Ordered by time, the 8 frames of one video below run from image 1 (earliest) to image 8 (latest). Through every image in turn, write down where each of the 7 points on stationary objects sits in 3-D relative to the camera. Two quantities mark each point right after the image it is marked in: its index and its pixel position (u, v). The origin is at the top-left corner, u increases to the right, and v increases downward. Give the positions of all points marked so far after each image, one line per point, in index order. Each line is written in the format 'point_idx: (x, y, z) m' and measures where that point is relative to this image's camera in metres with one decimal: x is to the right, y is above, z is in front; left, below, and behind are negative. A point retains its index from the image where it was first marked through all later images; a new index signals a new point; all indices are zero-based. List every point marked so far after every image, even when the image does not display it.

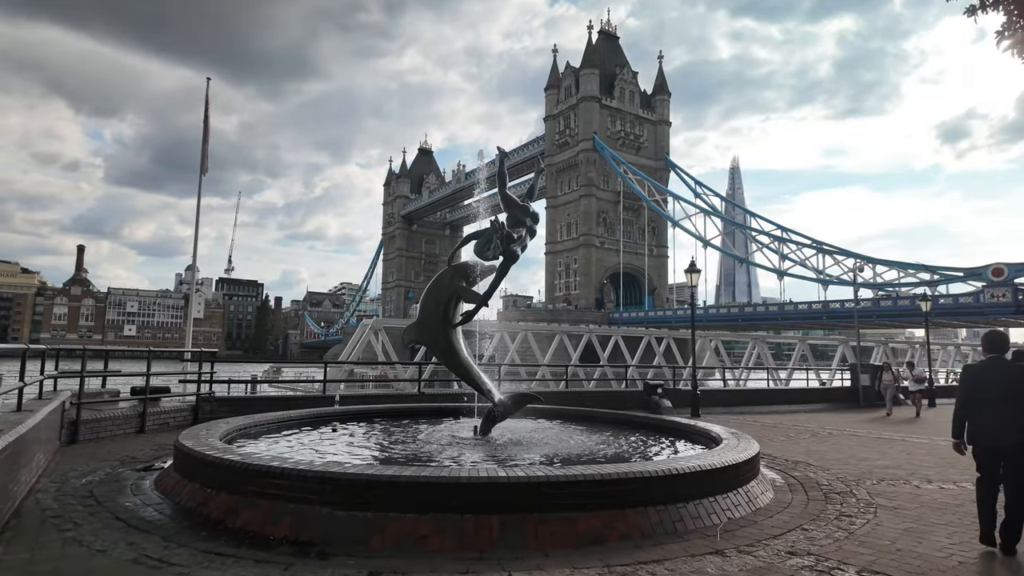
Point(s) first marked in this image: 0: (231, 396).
0: (-5.6, -2.2, +12.2) m
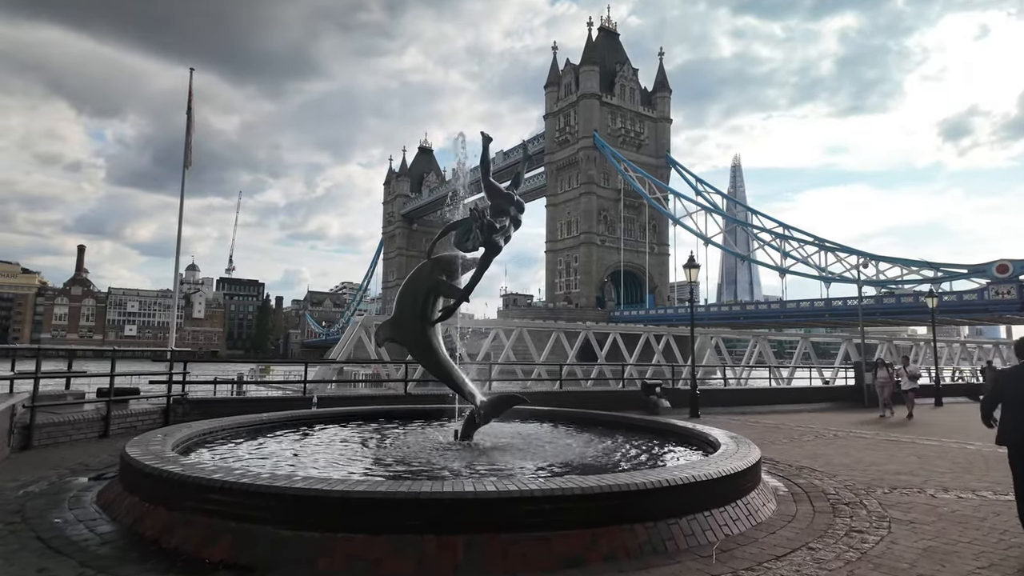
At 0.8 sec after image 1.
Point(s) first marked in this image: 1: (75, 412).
0: (-5.9, -2.1, +11.6) m
1: (-7.2, -2.0, +10.0) m
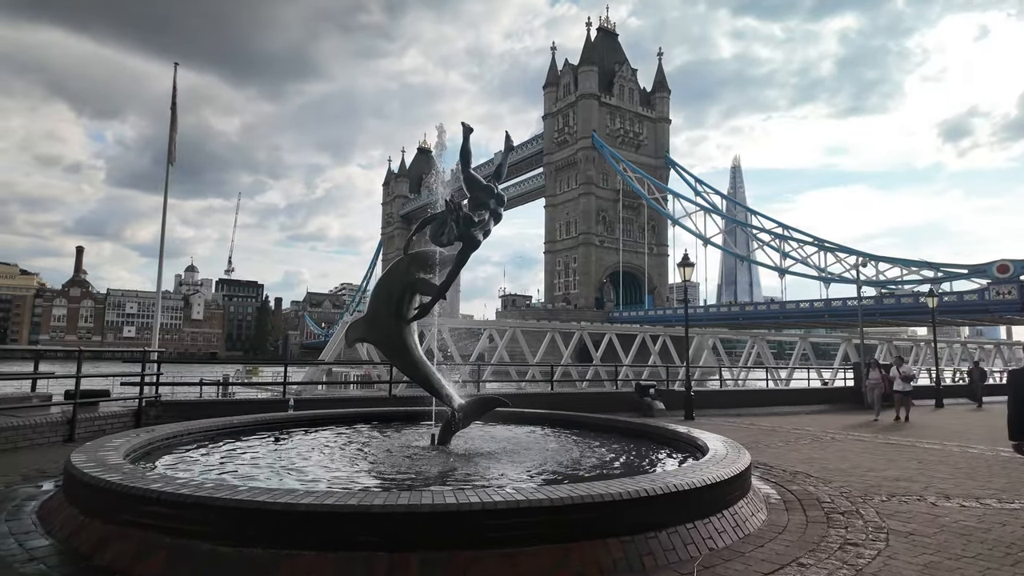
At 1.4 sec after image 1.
0: (-6.1, -2.1, +11.2) m
1: (-7.4, -2.0, +9.6) m
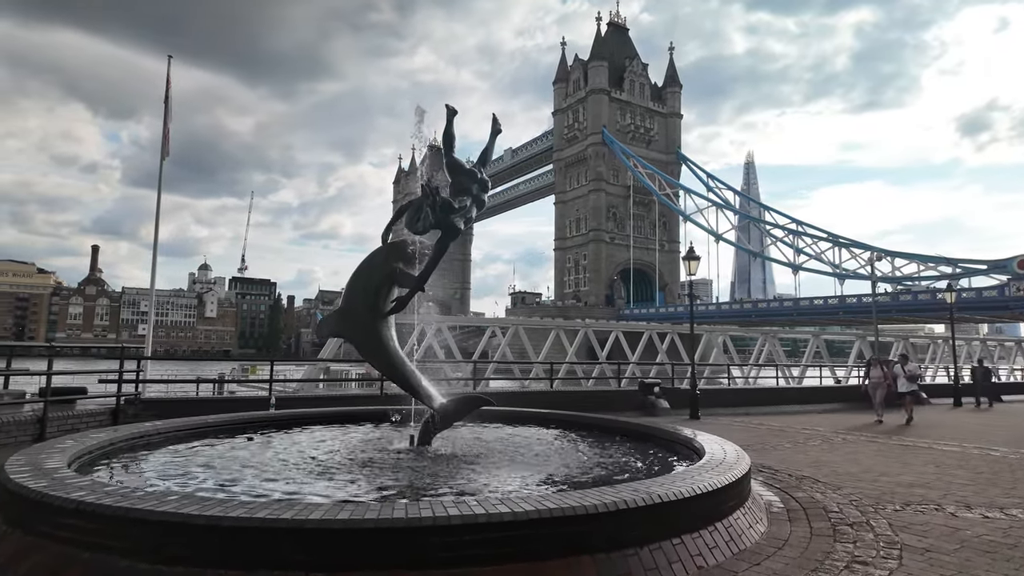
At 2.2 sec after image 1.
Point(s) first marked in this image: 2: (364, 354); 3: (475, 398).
0: (-6.2, -2.0, +10.8) m
1: (-7.6, -1.9, +9.2) m
2: (-1.8, -0.8, +7.2) m
3: (-0.5, -1.3, +7.4) m
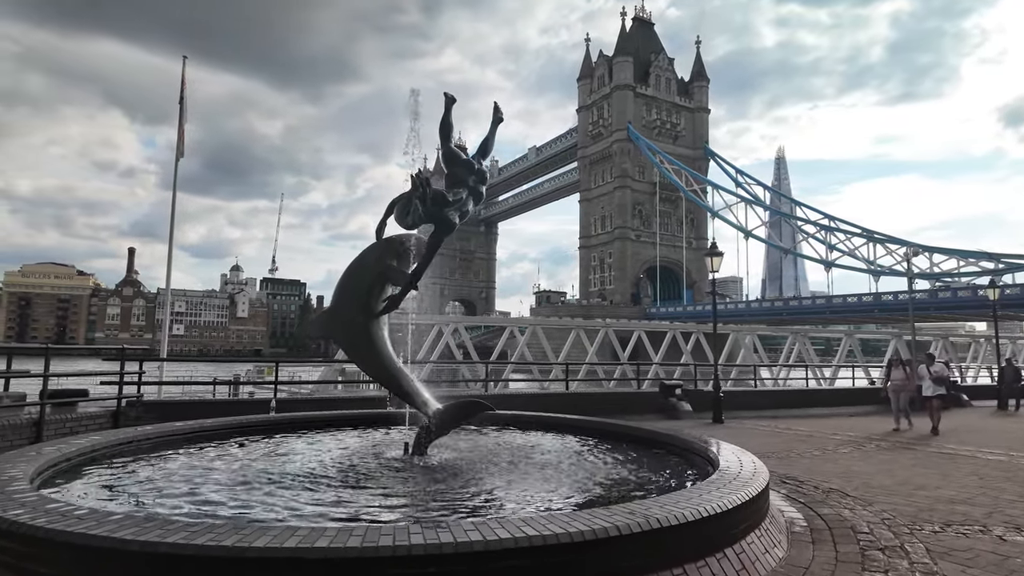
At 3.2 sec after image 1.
0: (-6.1, -2.0, +10.6) m
1: (-7.5, -1.9, +9.1) m
2: (-1.8, -0.8, +6.8) m
3: (-0.5, -1.3, +7.0) m
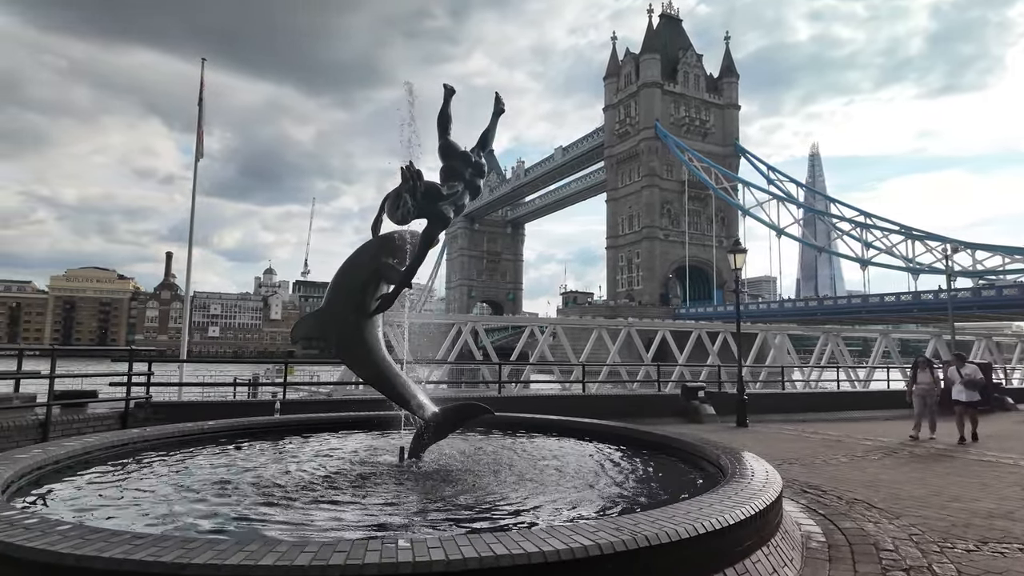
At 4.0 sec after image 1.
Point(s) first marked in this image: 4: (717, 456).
0: (-5.9, -2.0, +10.6) m
1: (-7.4, -1.9, +9.1) m
2: (-1.8, -0.8, +6.6) m
3: (-0.5, -1.3, +6.7) m
4: (+2.1, -1.7, +6.2) m
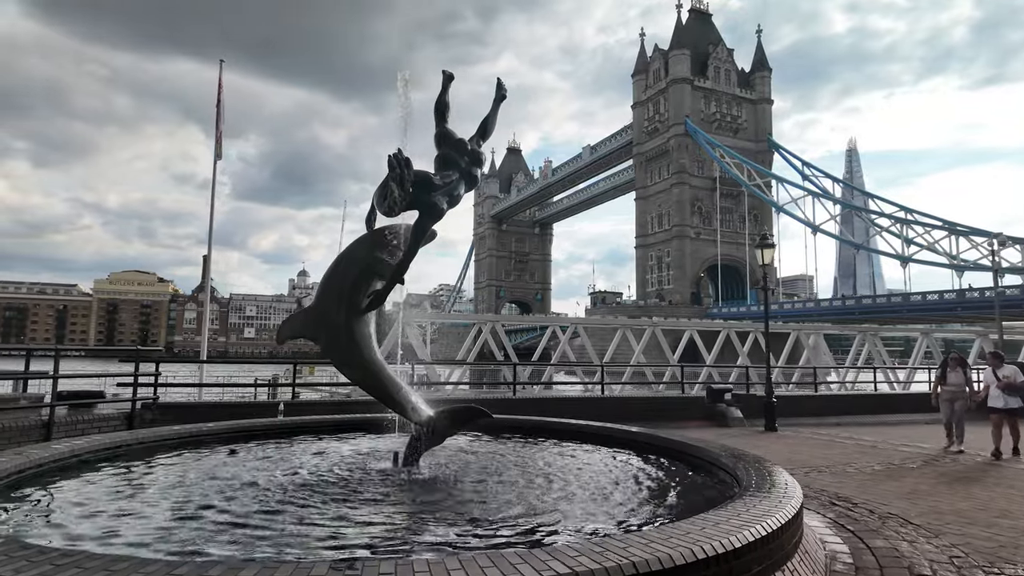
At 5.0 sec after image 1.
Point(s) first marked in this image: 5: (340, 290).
0: (-5.7, -2.0, +10.5) m
1: (-7.3, -1.9, +9.1) m
2: (-1.8, -0.7, +6.3) m
3: (-0.5, -1.3, +6.3) m
4: (+2.0, -1.6, +5.6) m
5: (-1.8, 0.0, +6.4) m
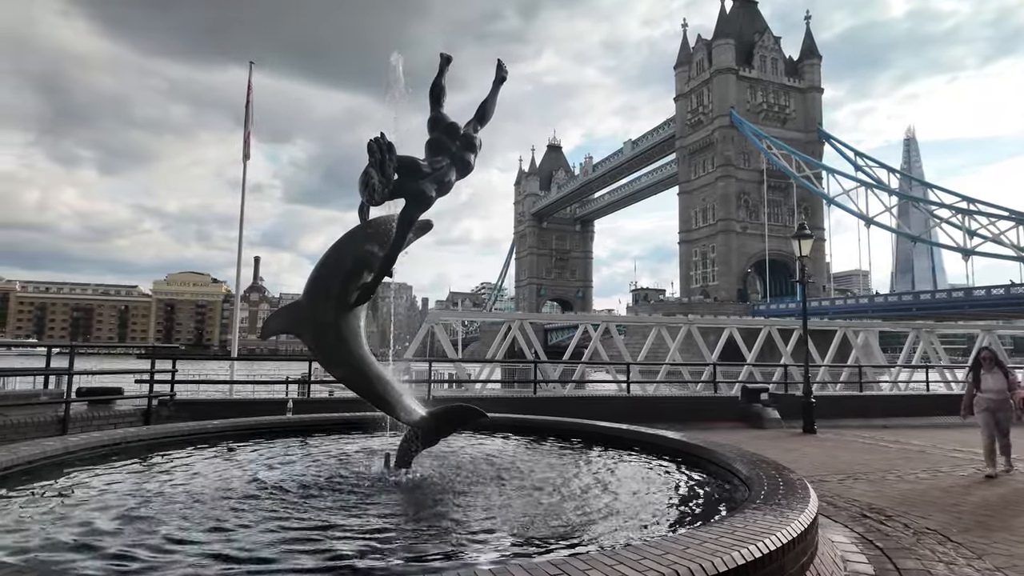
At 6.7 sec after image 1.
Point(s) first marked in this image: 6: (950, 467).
0: (-5.4, -1.9, +10.5) m
1: (-7.1, -1.9, +9.2) m
2: (-1.8, -0.7, +6.0) m
3: (-0.5, -1.2, +5.9) m
4: (+1.9, -1.5, +5.1) m
5: (-1.8, 0.0, +6.1) m
6: (+6.1, -2.5, +8.5) m
